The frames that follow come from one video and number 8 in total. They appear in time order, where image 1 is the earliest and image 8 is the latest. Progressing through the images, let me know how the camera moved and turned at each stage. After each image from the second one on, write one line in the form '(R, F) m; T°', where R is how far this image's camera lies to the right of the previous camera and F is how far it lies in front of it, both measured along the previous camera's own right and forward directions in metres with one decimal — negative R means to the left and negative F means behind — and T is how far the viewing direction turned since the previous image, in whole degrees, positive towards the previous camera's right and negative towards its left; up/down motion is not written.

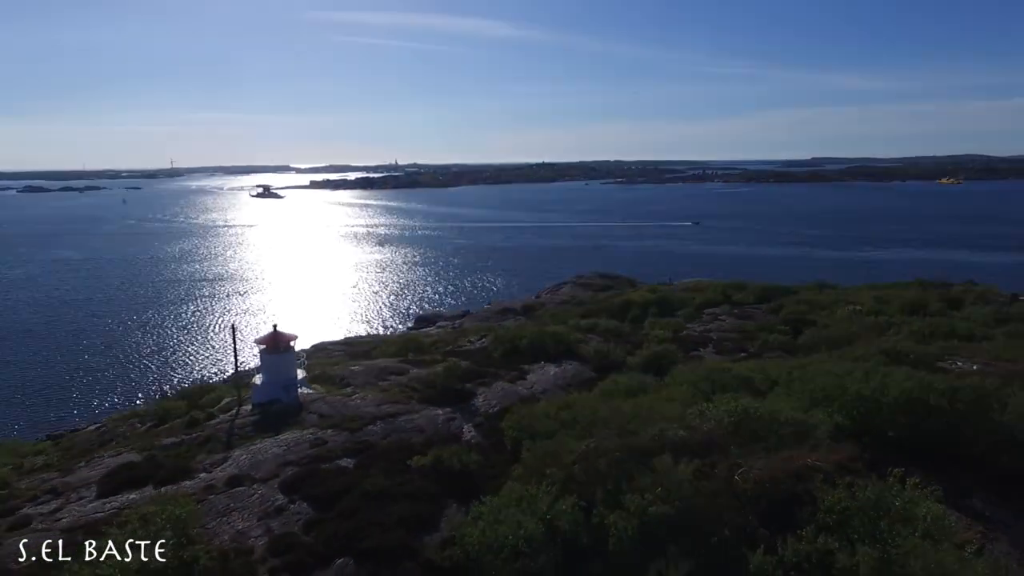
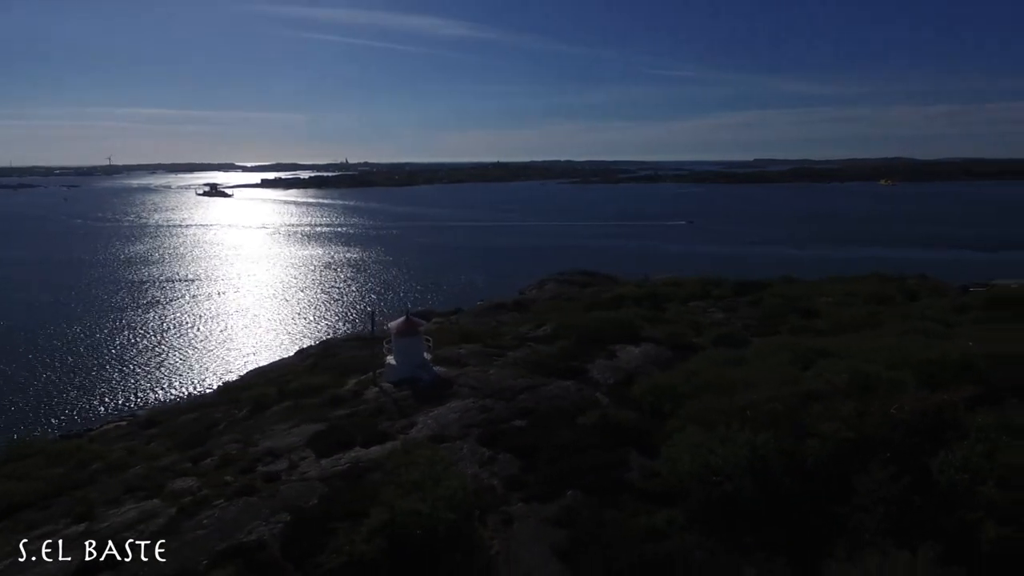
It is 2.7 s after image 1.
(-3.3, -1.5) m; +5°
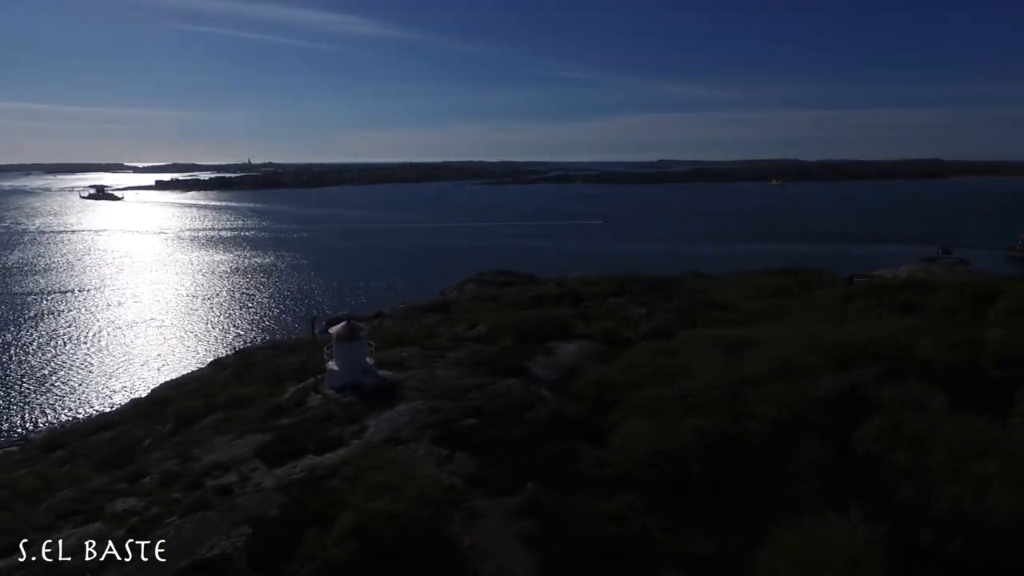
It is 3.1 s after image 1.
(-0.6, -0.2) m; +8°
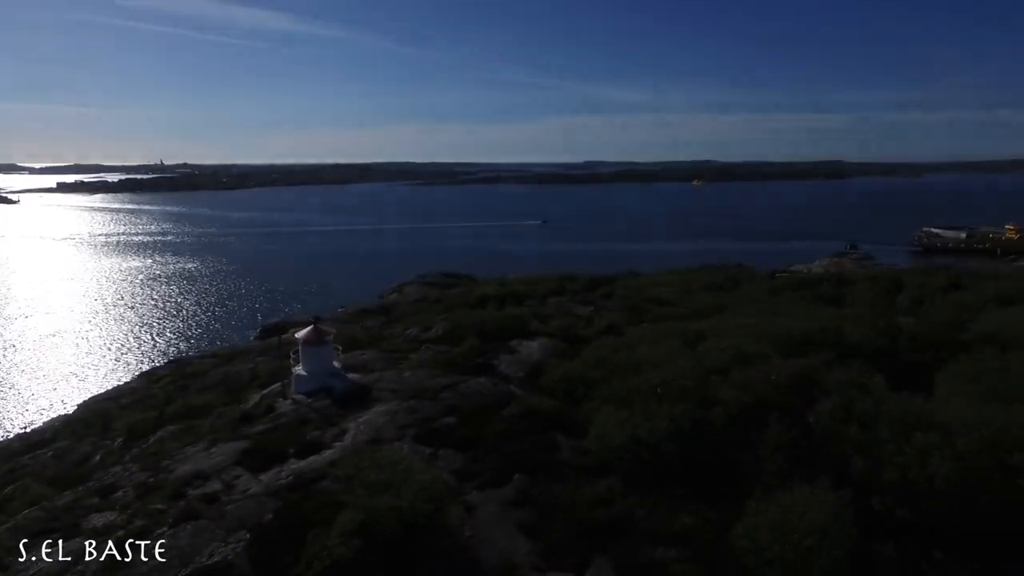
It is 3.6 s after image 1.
(-0.8, -0.3) m; +6°
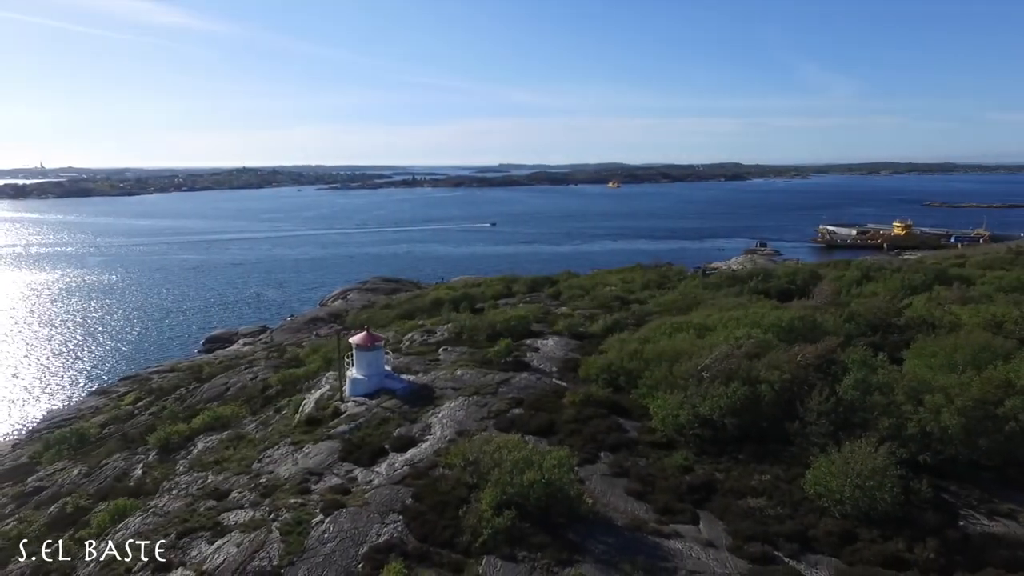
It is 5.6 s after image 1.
(-2.8, -1.1) m; +8°
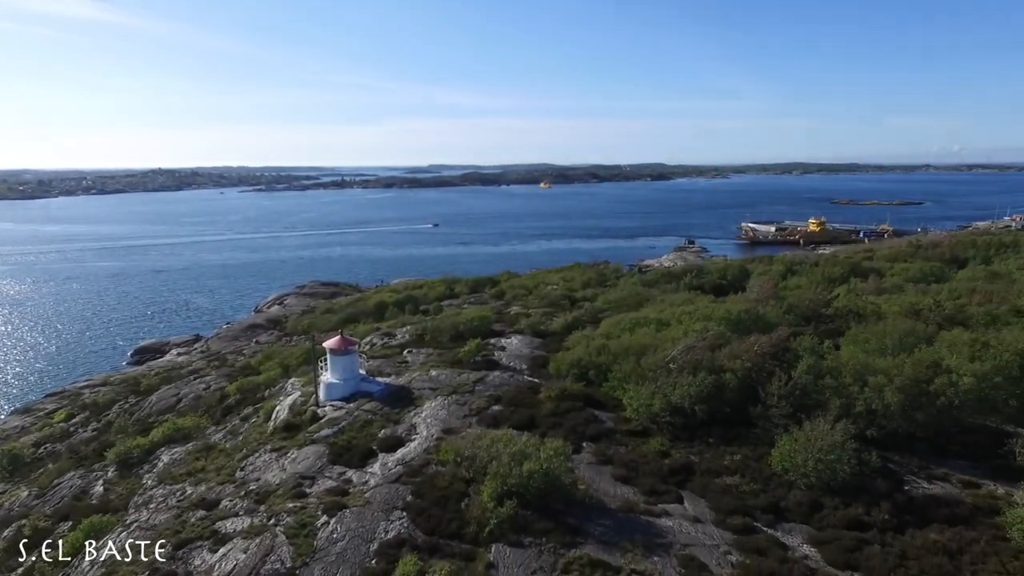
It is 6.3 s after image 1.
(-0.9, -0.4) m; +6°
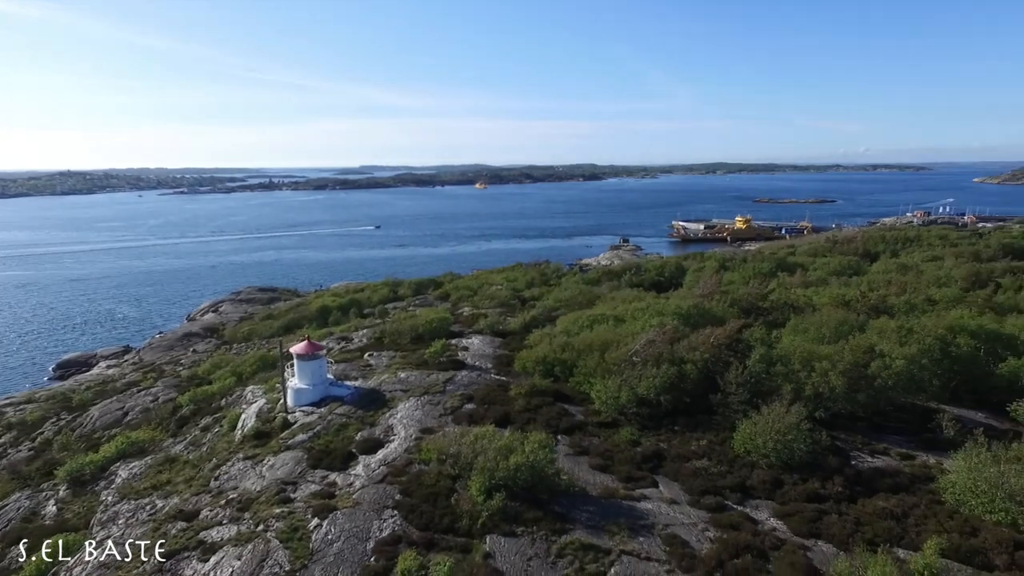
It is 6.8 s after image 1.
(-0.7, -0.3) m; +6°
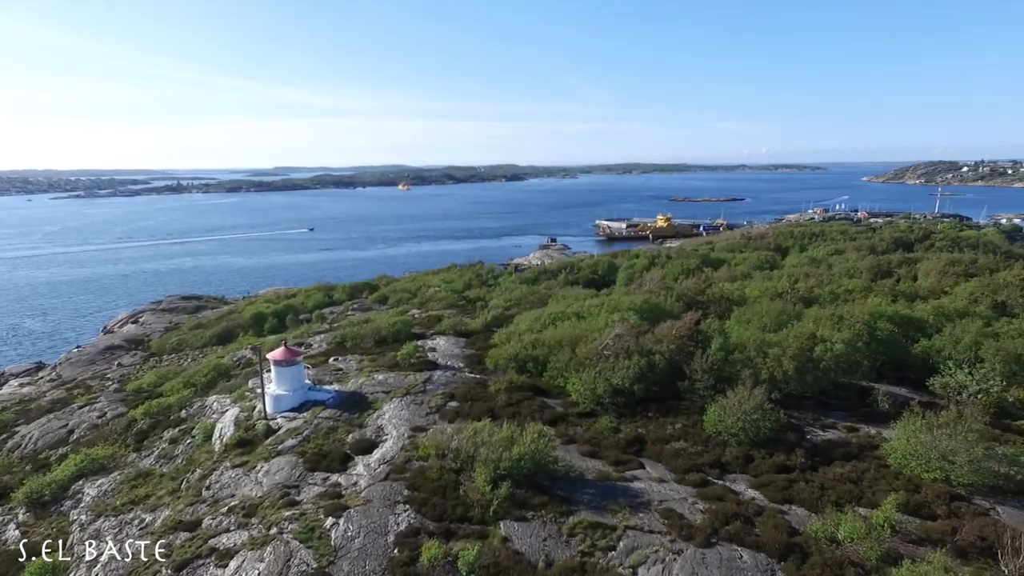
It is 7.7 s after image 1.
(-1.2, -0.5) m; +7°
